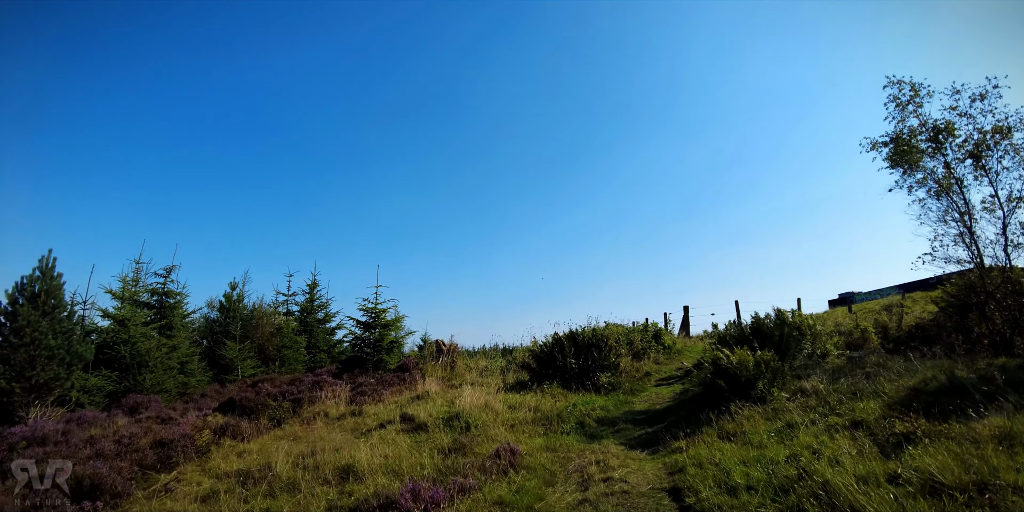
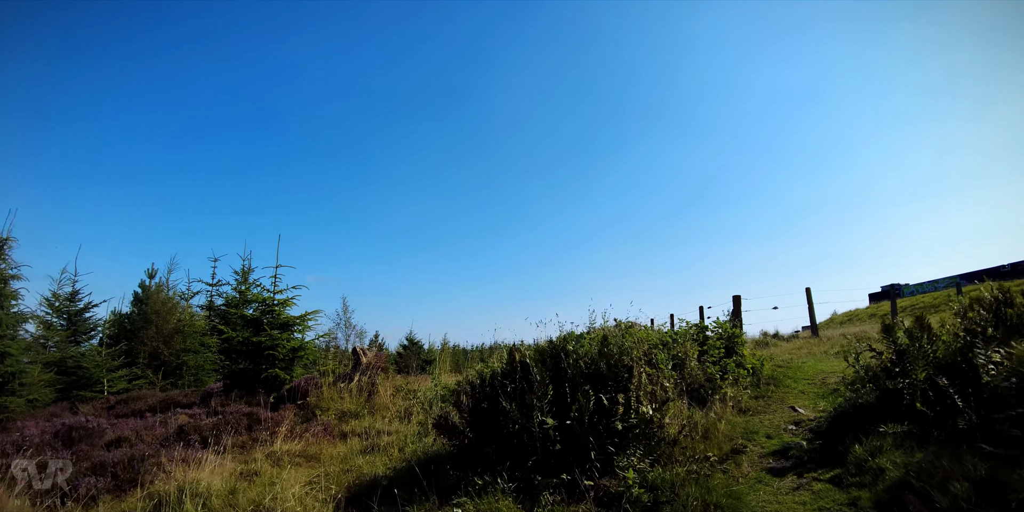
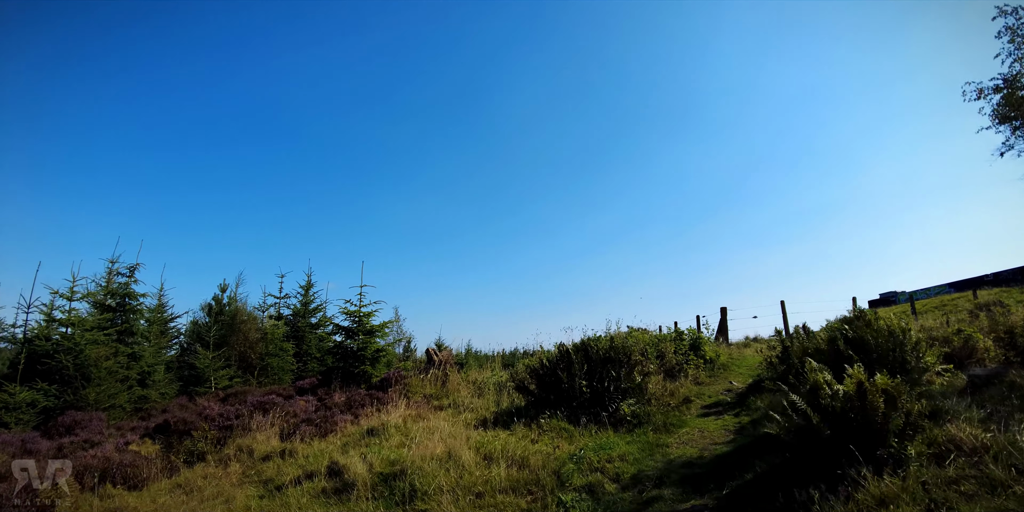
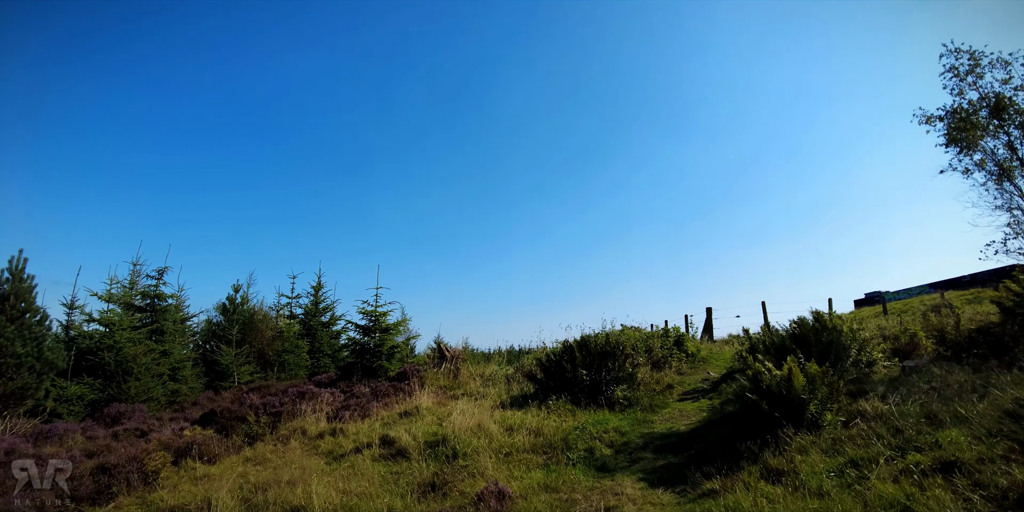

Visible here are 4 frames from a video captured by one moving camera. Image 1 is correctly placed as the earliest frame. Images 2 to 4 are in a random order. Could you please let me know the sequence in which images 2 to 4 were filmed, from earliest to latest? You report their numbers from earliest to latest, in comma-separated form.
4, 3, 2
